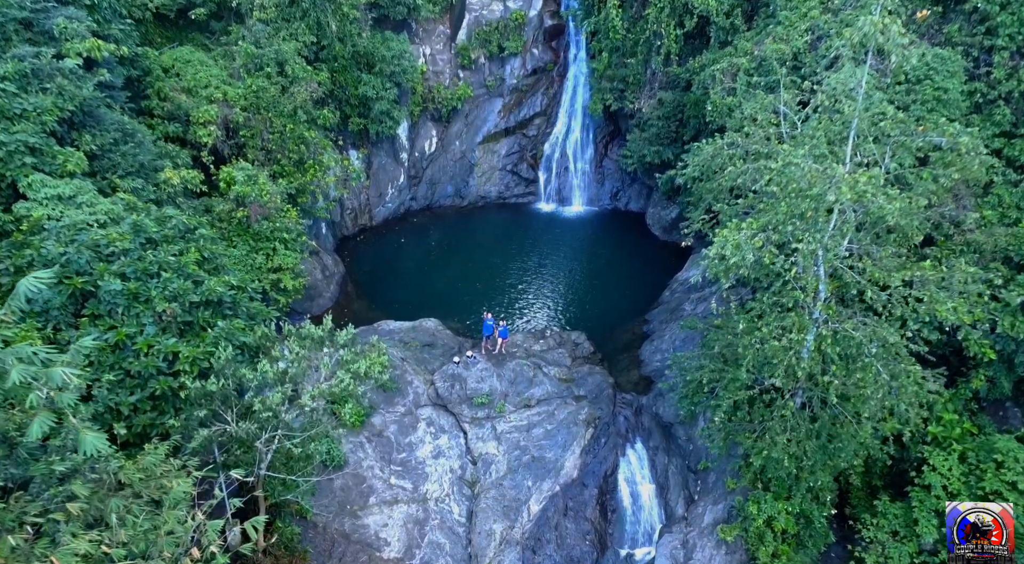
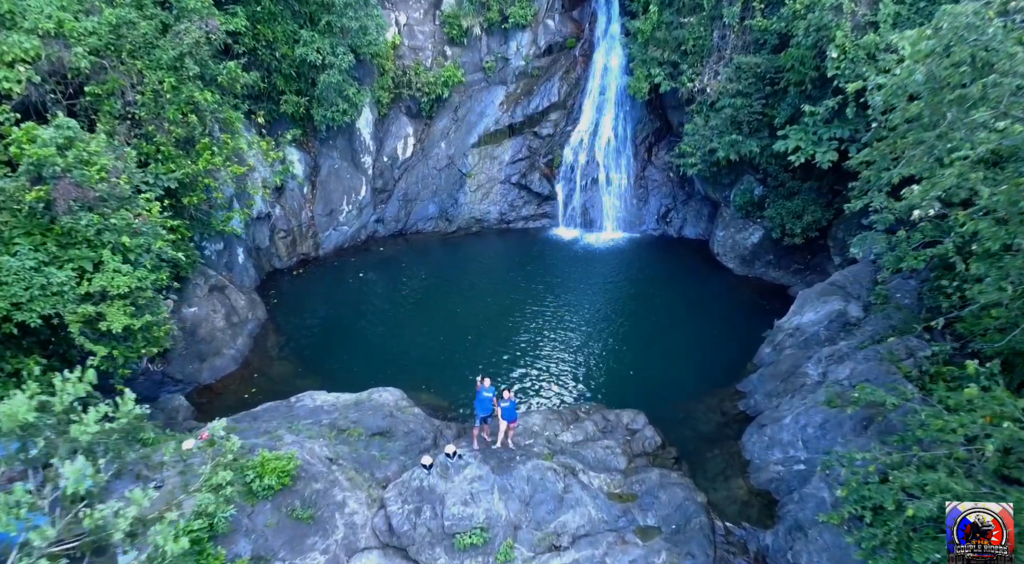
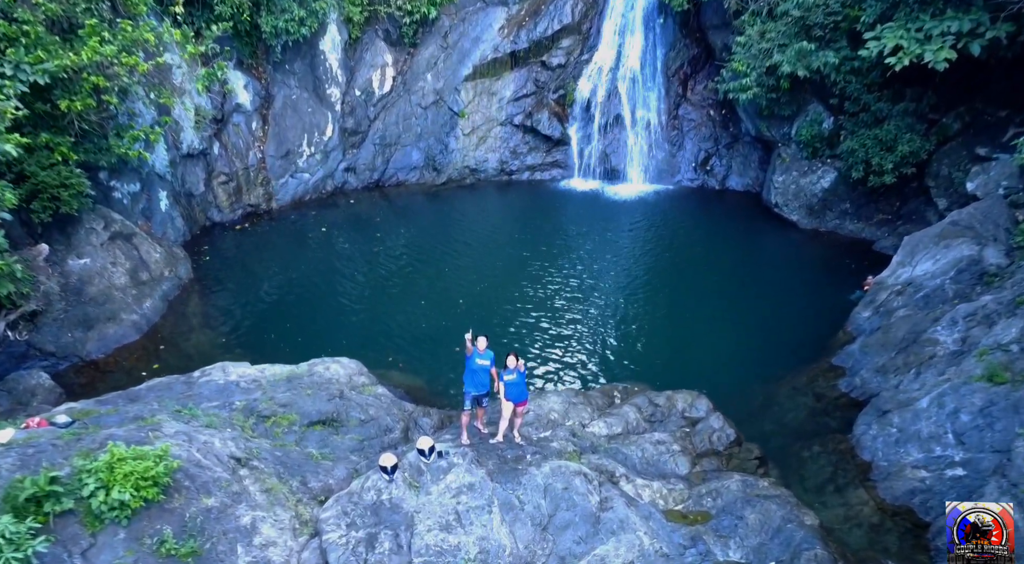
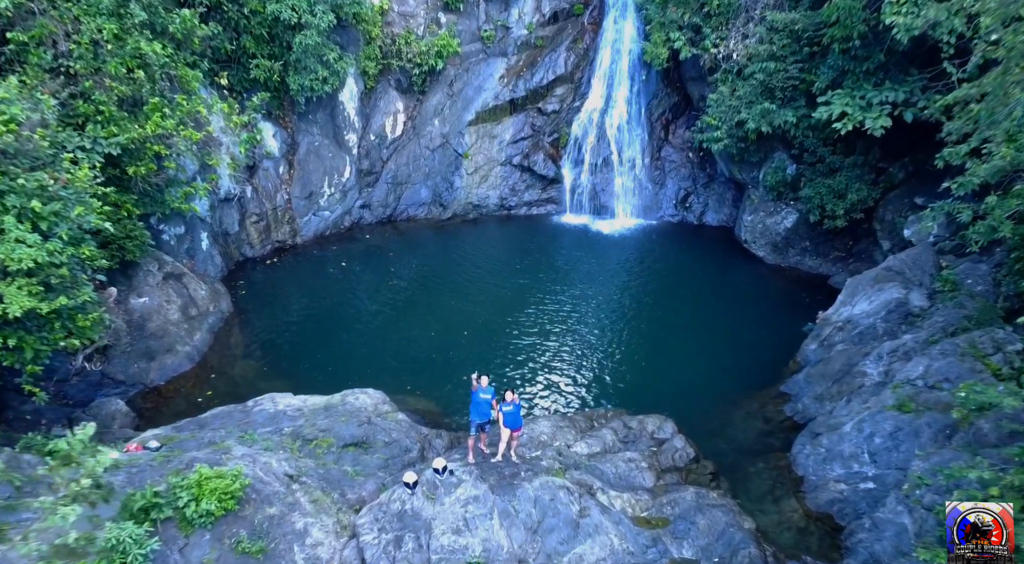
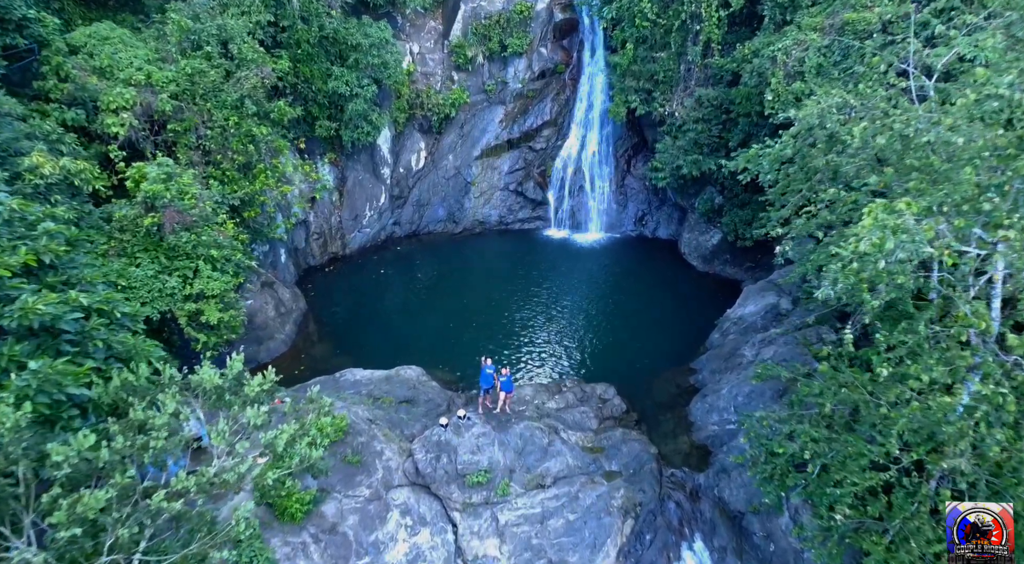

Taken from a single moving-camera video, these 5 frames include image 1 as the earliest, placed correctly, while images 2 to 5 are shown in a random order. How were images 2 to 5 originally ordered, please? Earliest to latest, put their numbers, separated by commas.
5, 2, 4, 3
